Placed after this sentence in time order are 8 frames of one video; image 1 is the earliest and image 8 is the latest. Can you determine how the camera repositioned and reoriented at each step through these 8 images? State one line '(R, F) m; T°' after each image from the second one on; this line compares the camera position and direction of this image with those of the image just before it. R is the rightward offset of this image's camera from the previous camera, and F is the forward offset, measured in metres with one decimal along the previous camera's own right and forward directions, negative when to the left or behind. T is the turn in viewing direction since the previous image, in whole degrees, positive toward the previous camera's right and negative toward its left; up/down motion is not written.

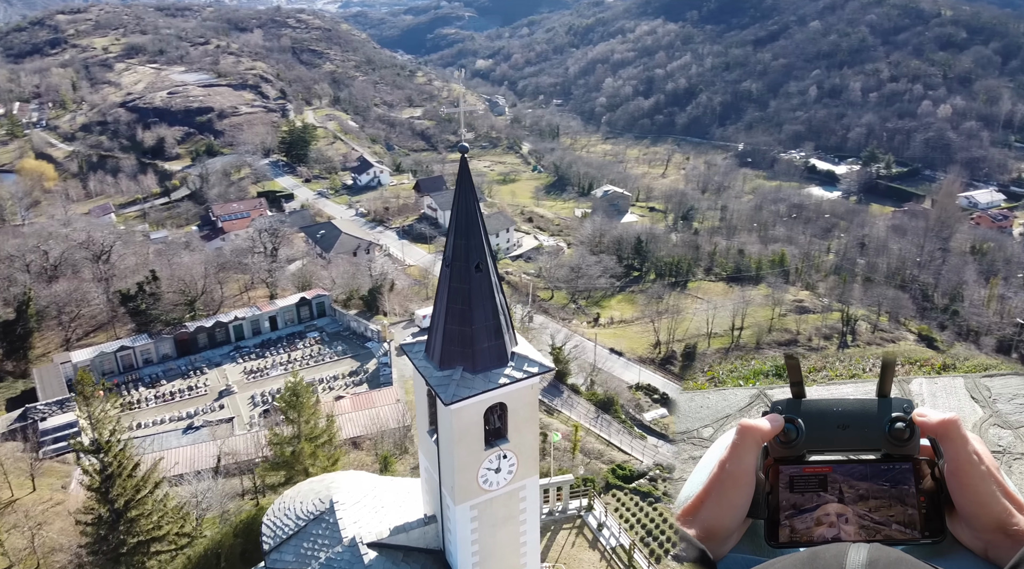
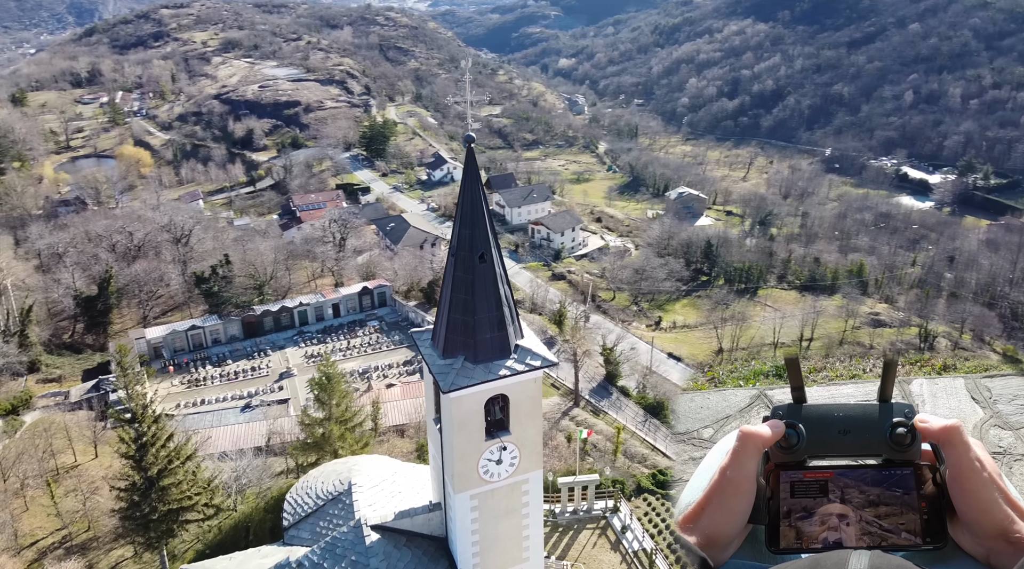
(+1.3, +0.1) m; -6°
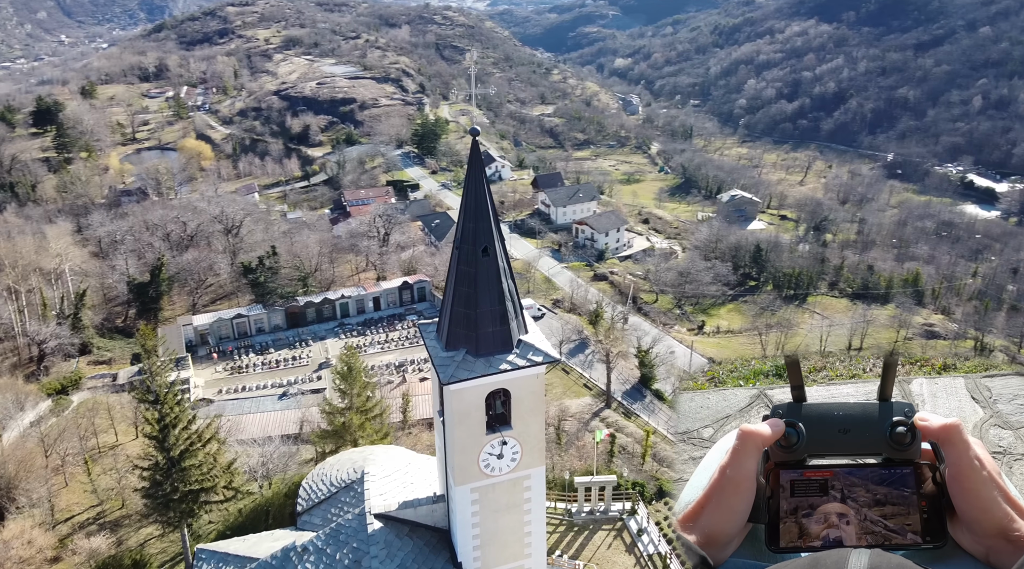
(+0.8, 0.0) m; -4°
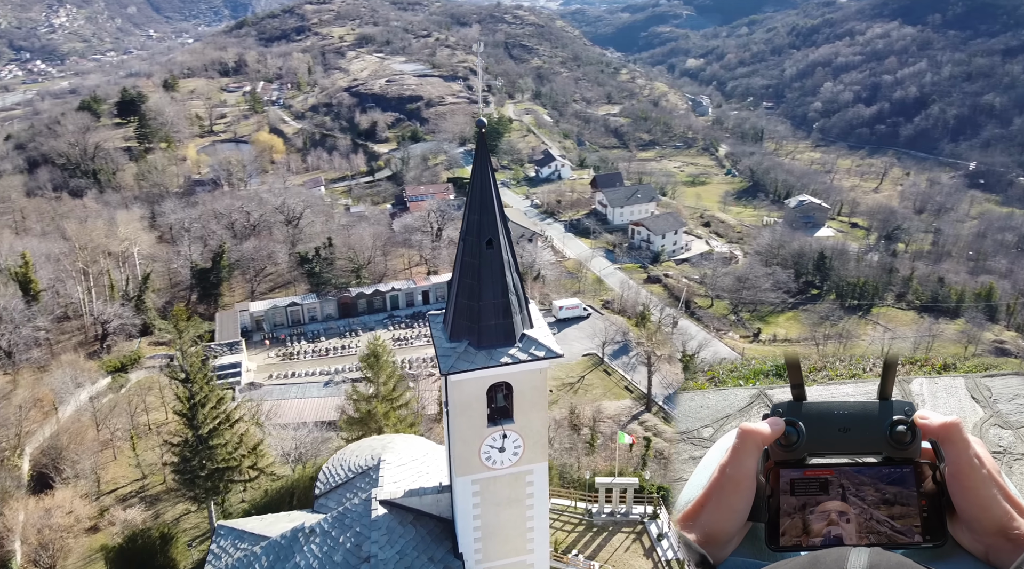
(+1.1, +0.1) m; -5°
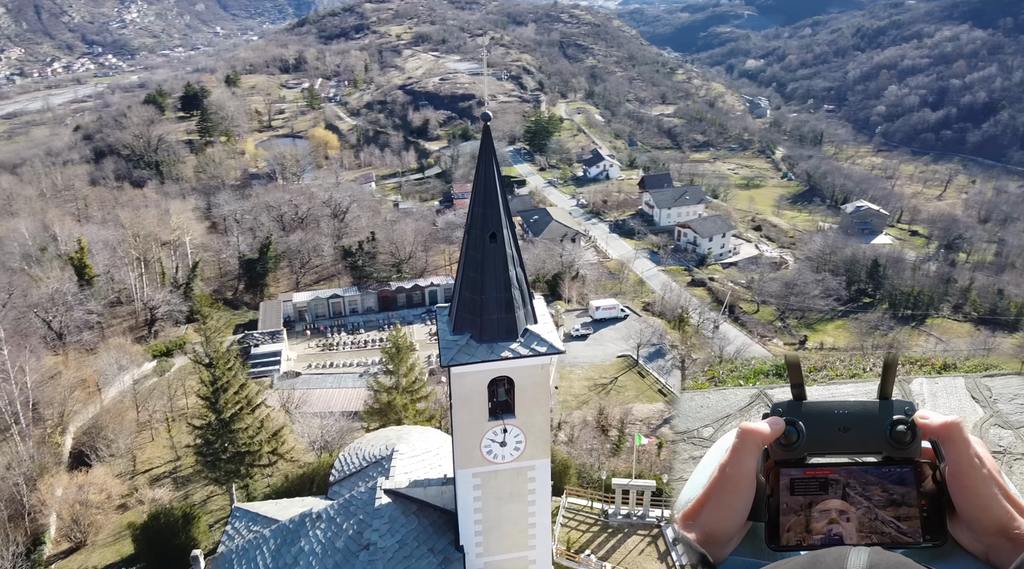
(+0.8, 0.0) m; -4°
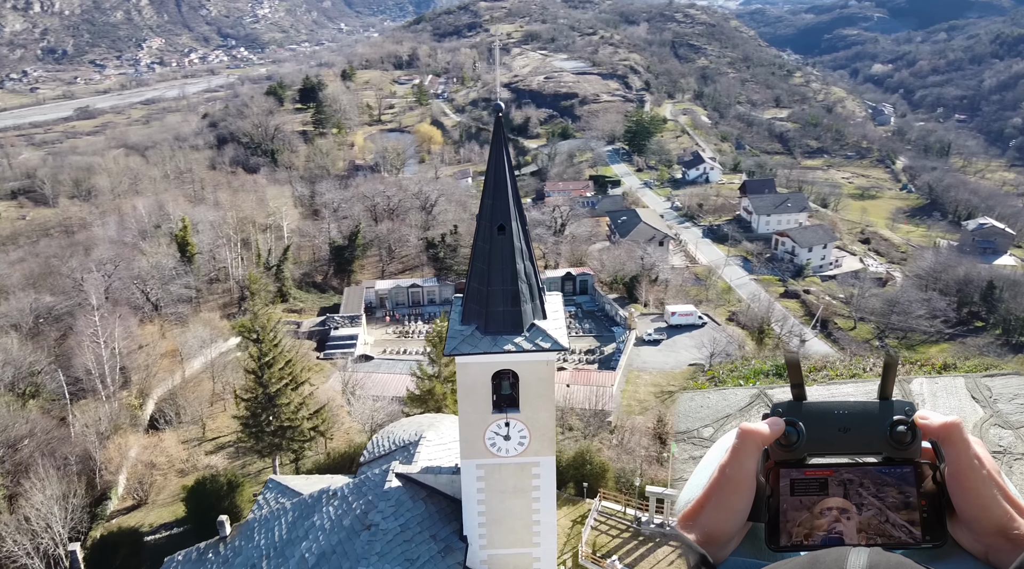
(+1.6, +0.2) m; -8°
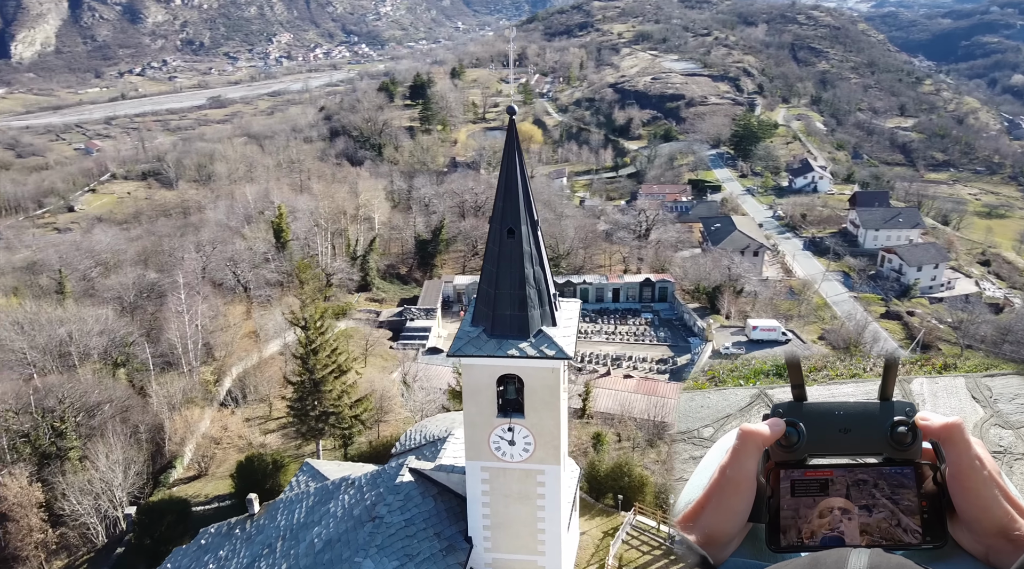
(+1.6, +0.2) m; -8°
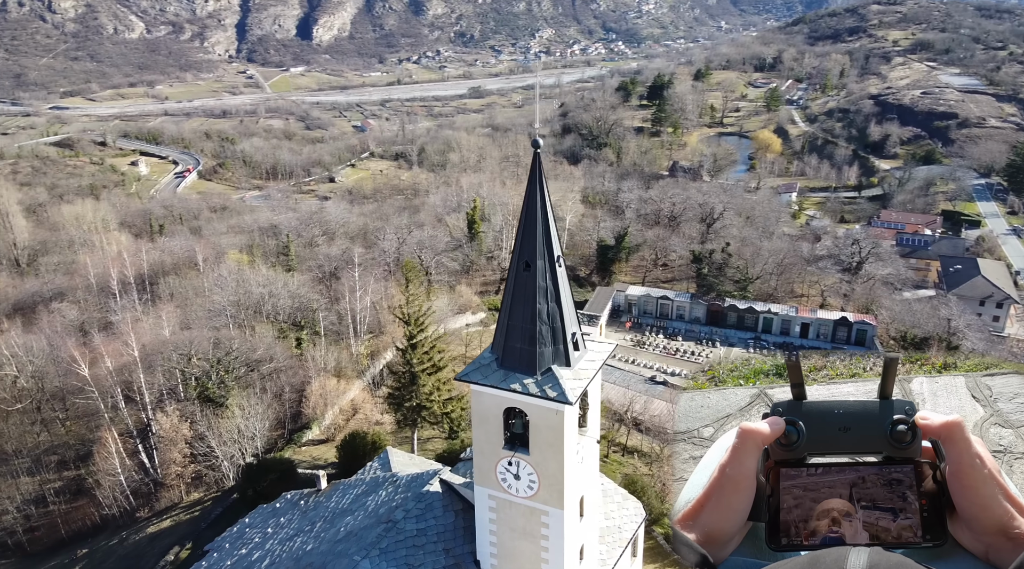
(+3.5, +0.9) m; -18°
